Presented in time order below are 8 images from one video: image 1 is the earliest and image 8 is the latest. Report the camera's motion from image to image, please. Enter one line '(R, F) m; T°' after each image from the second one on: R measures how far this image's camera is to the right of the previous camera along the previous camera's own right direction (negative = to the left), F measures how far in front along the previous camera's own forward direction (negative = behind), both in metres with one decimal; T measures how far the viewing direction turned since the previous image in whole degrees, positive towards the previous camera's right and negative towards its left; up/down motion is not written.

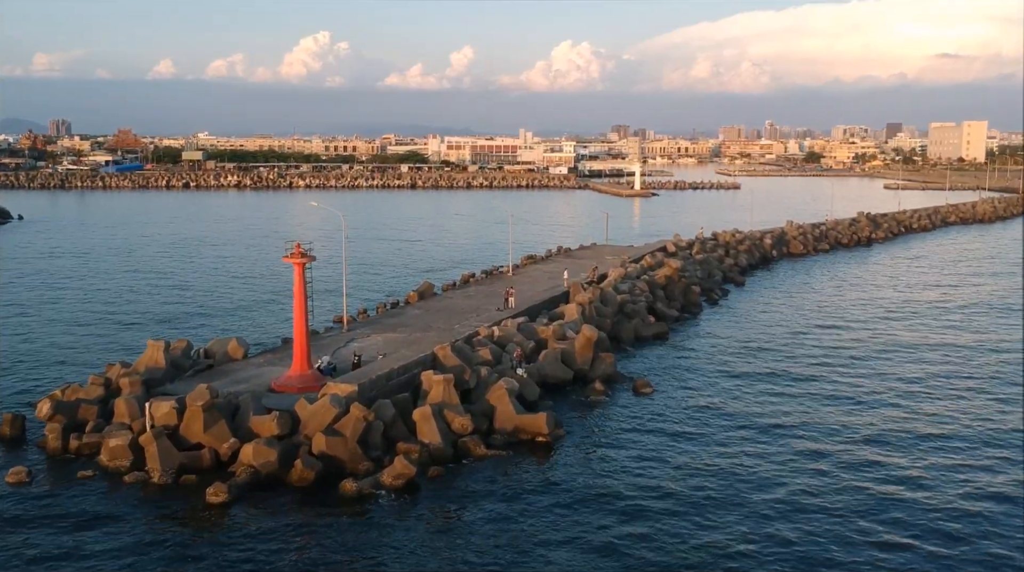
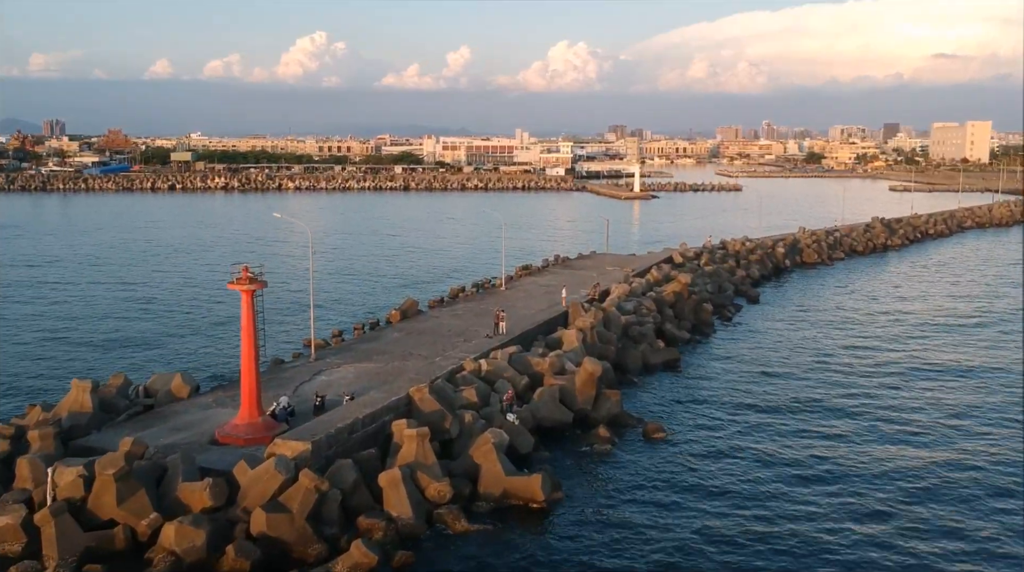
(+0.1, +2.6) m; 0°
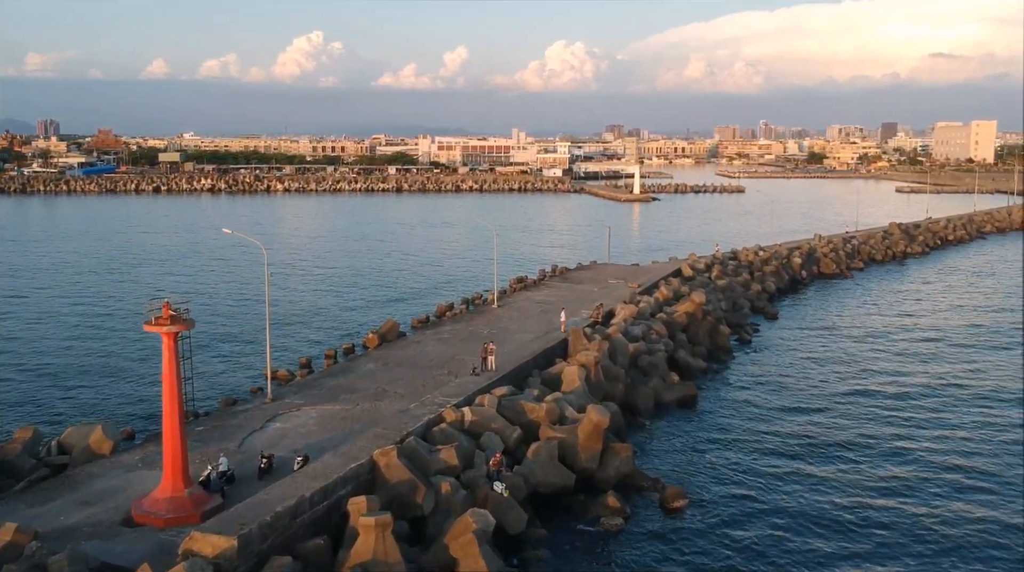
(+0.1, +2.7) m; 0°
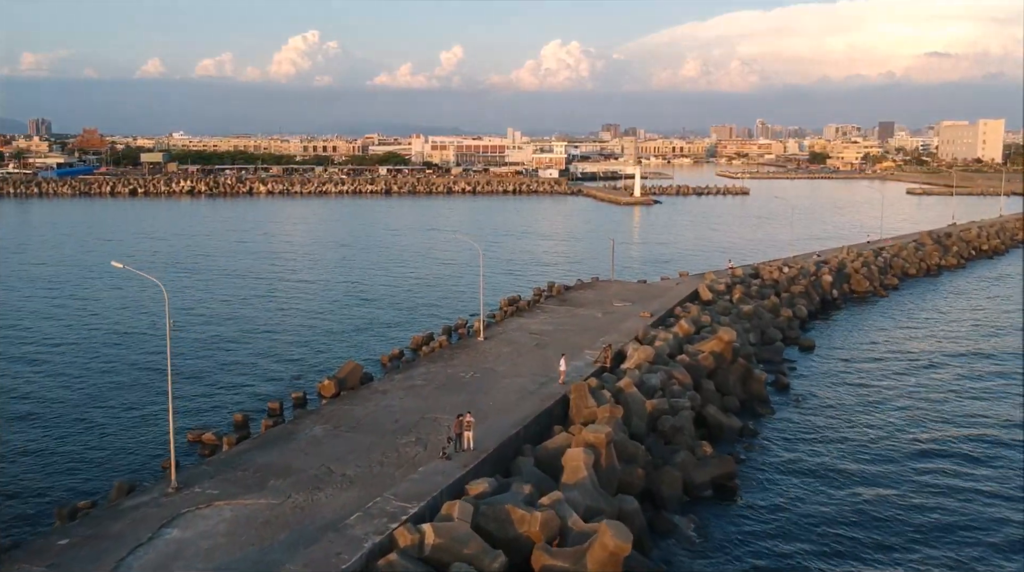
(+0.1, +4.0) m; 0°
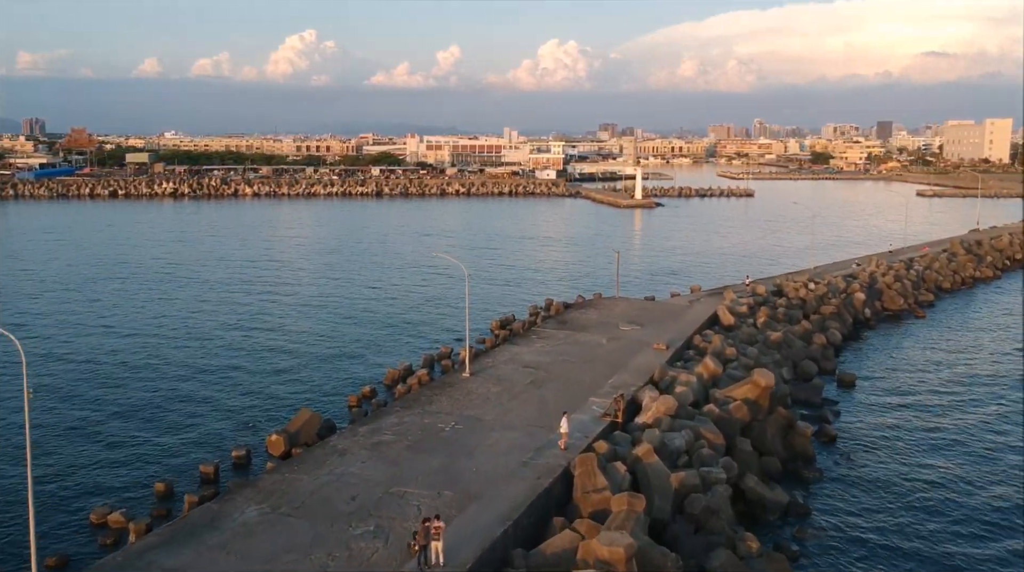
(+0.1, +3.2) m; 0°
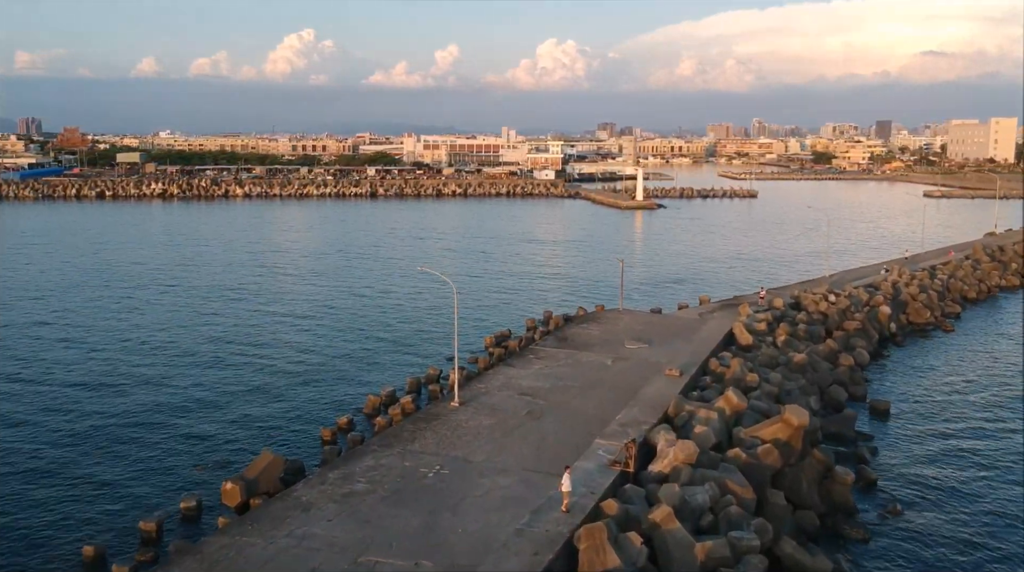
(+0.1, +2.0) m; 0°
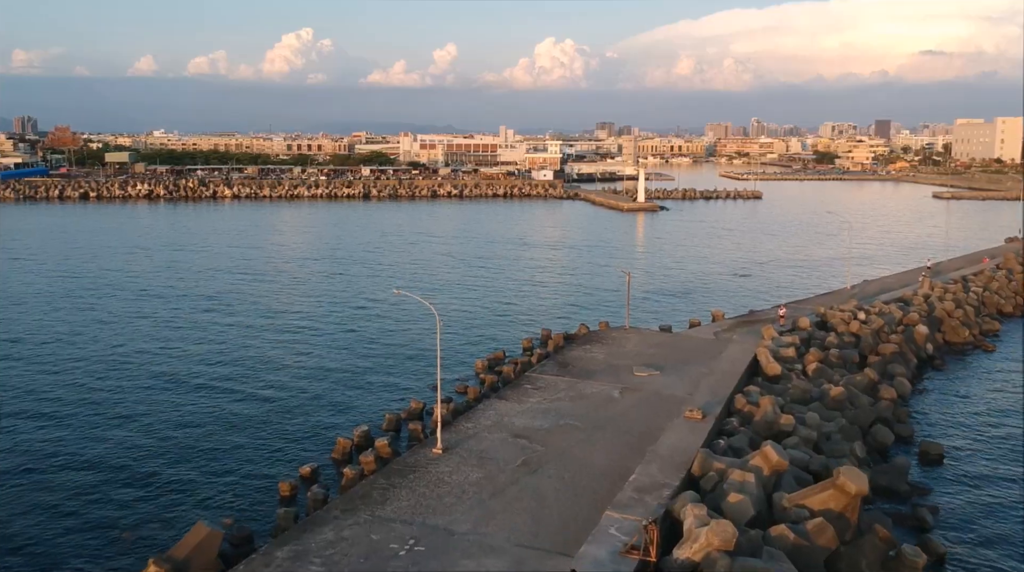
(+0.1, +2.4) m; 0°
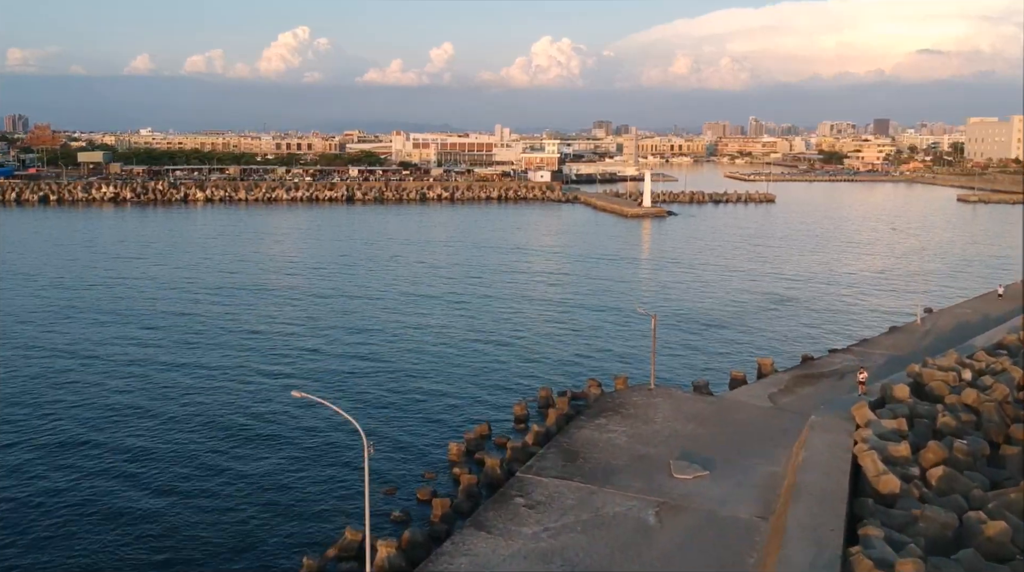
(+0.1, +5.6) m; 0°
